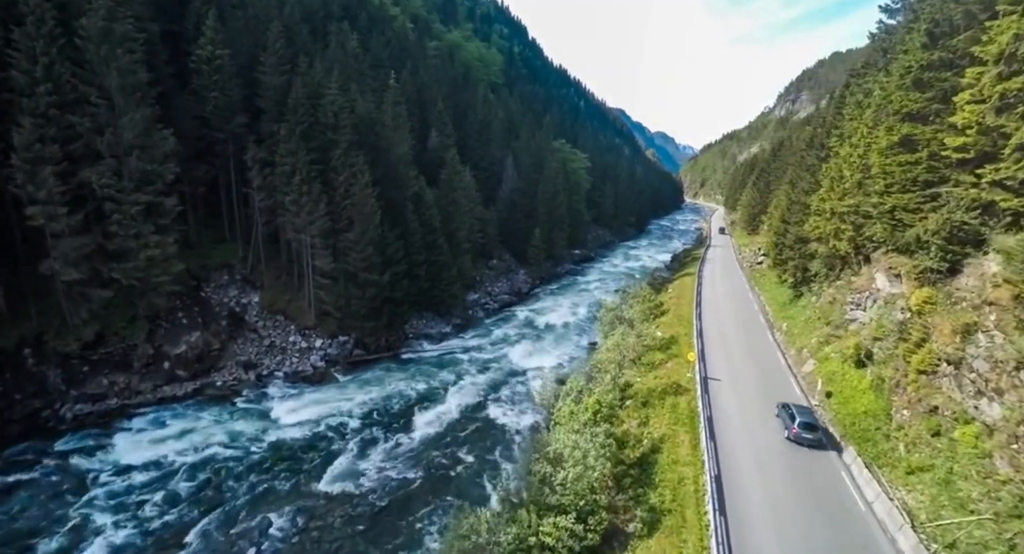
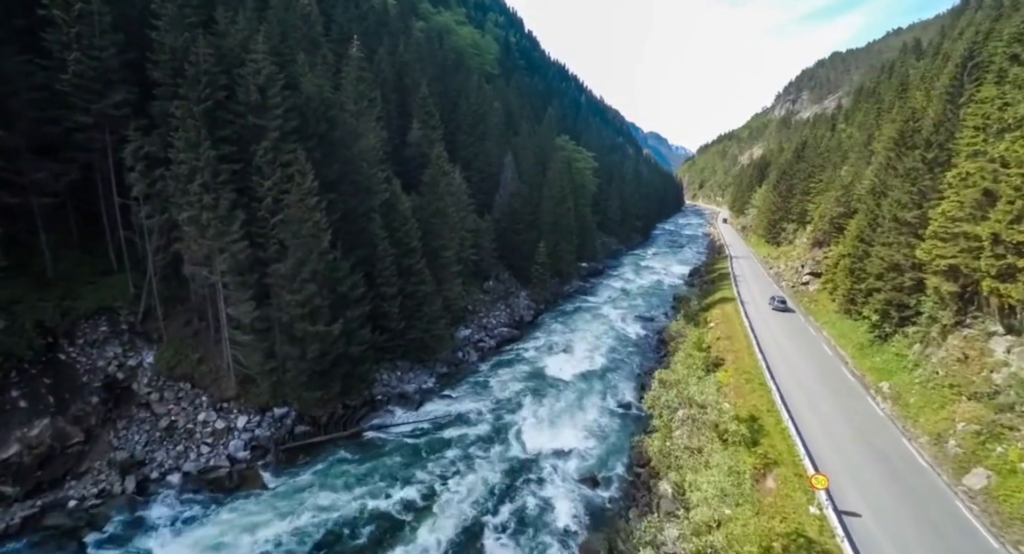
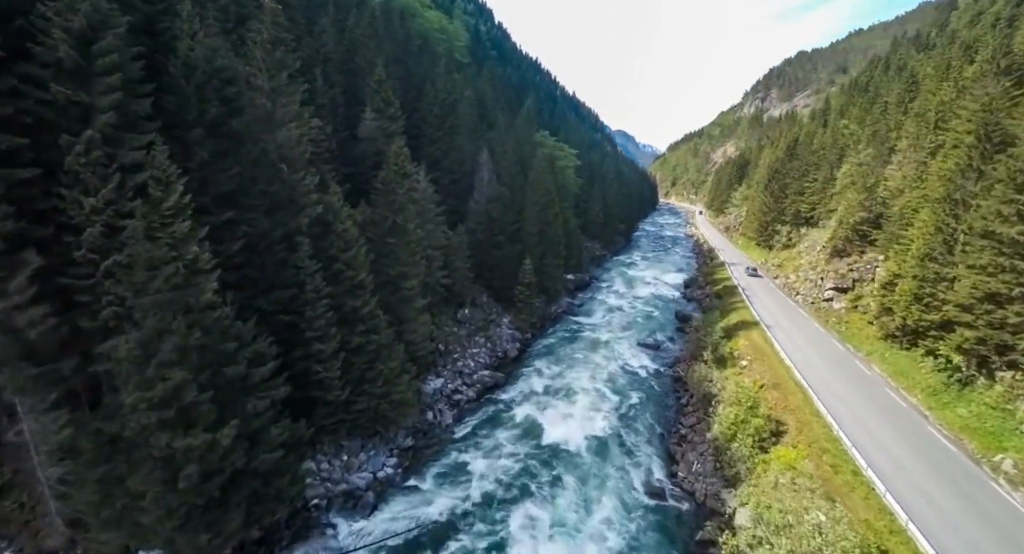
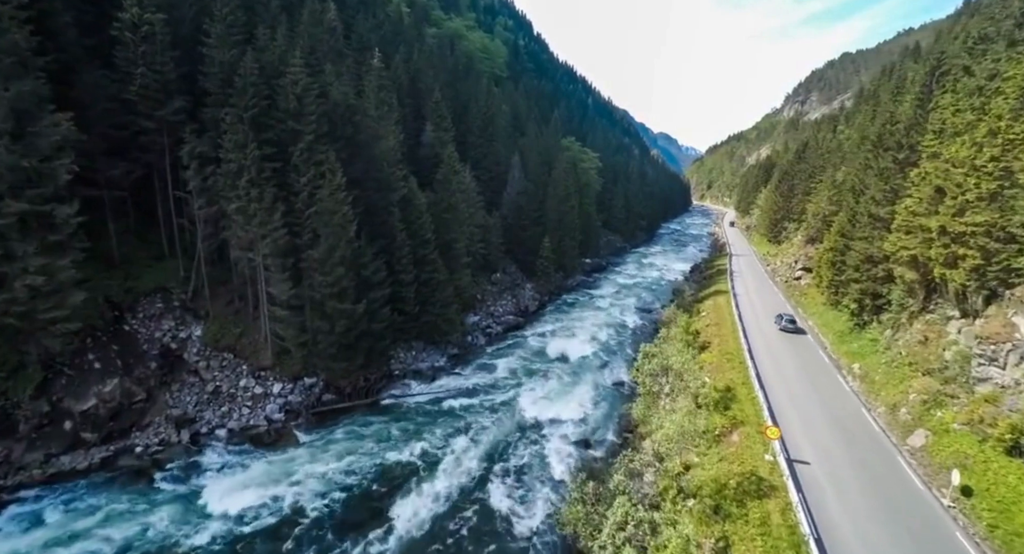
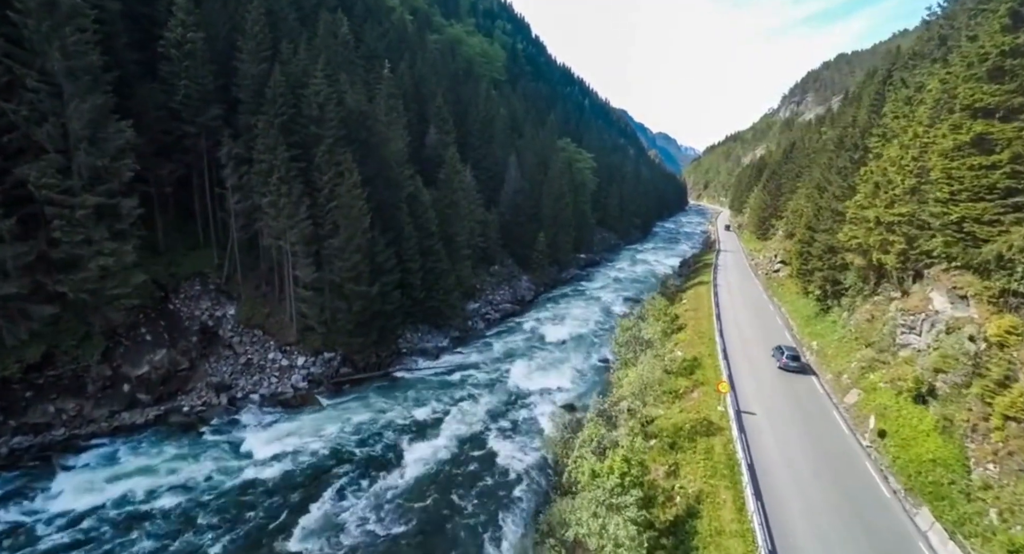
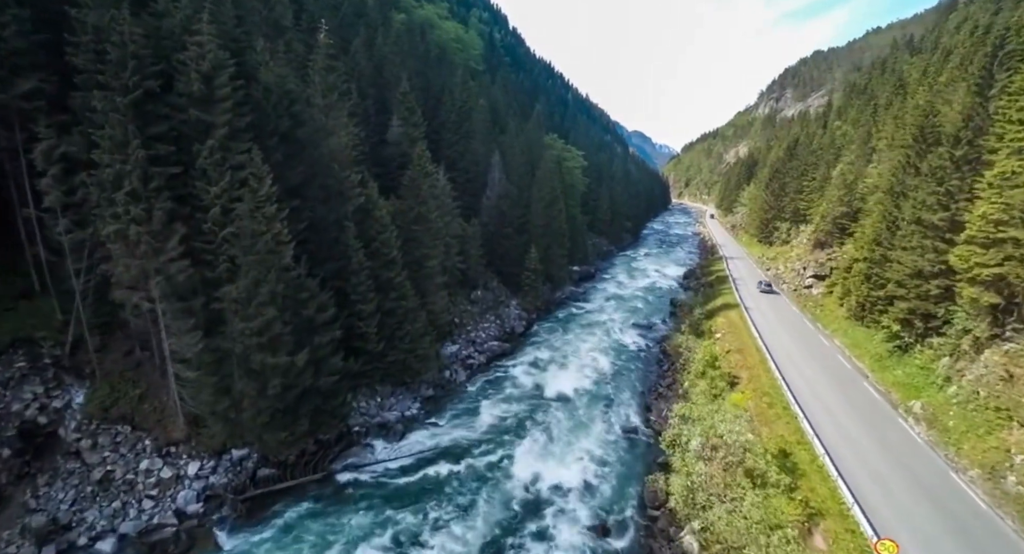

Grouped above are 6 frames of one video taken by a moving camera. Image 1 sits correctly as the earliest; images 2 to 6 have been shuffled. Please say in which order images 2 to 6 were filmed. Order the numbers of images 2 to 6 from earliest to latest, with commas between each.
5, 4, 2, 6, 3
